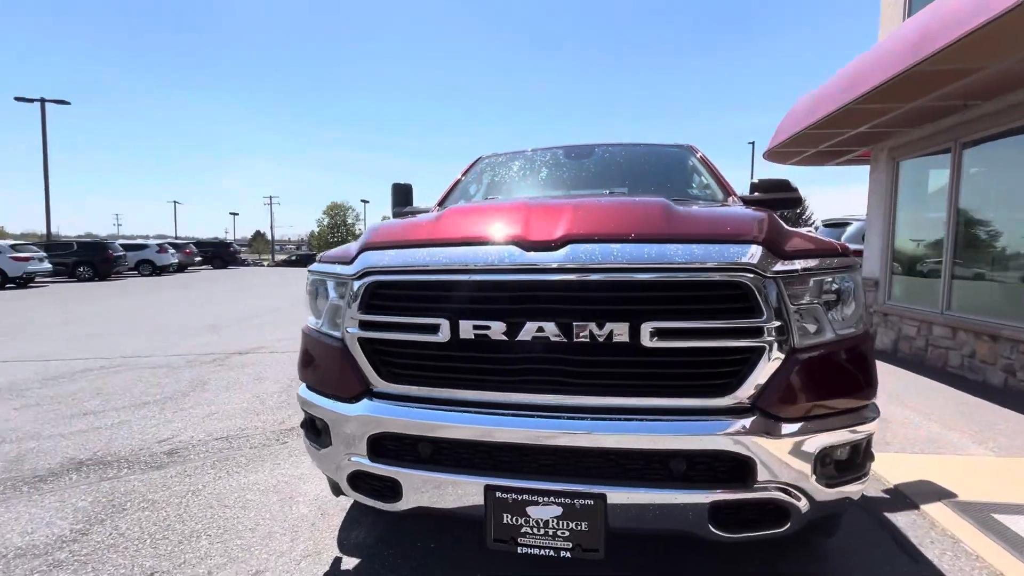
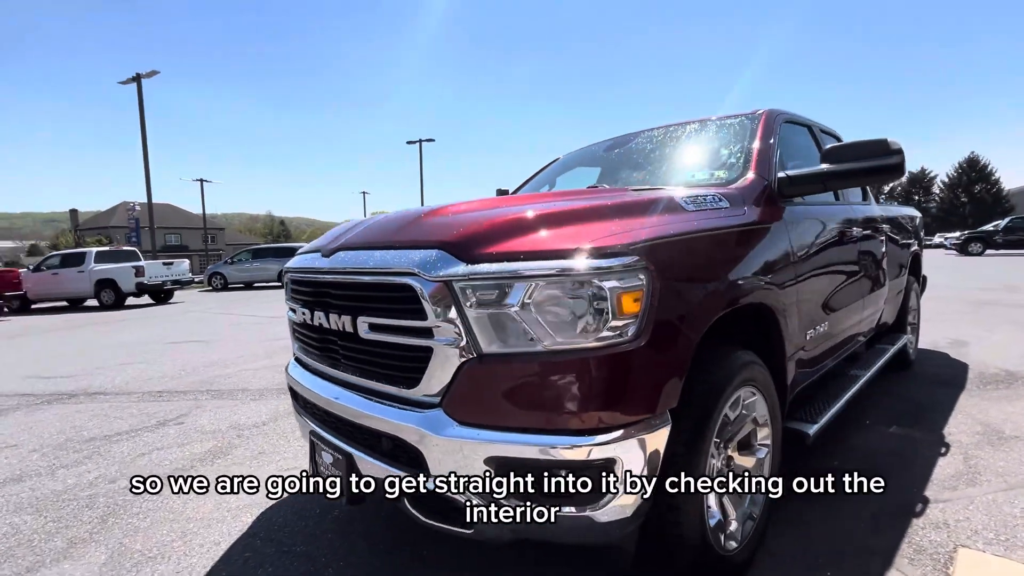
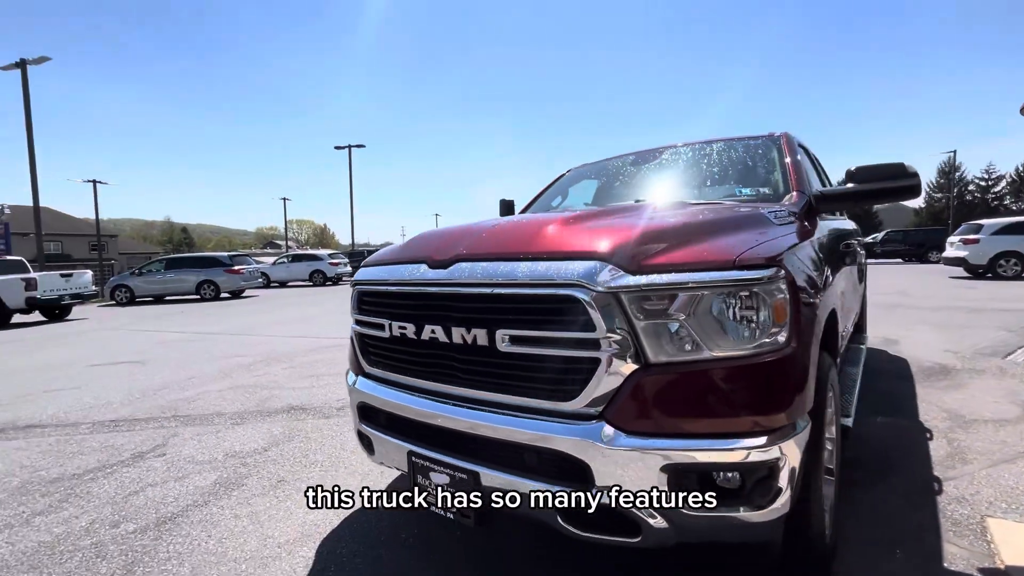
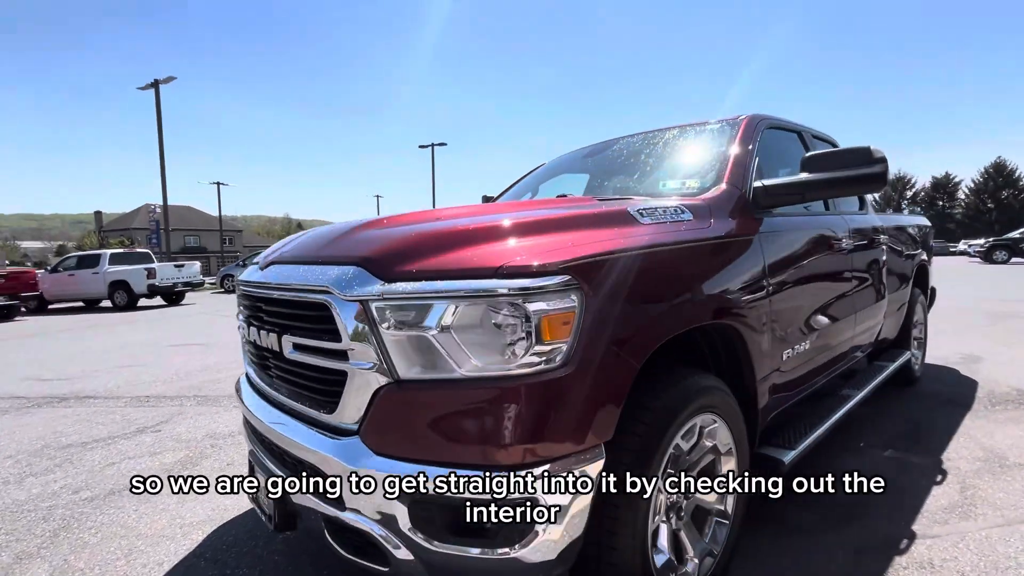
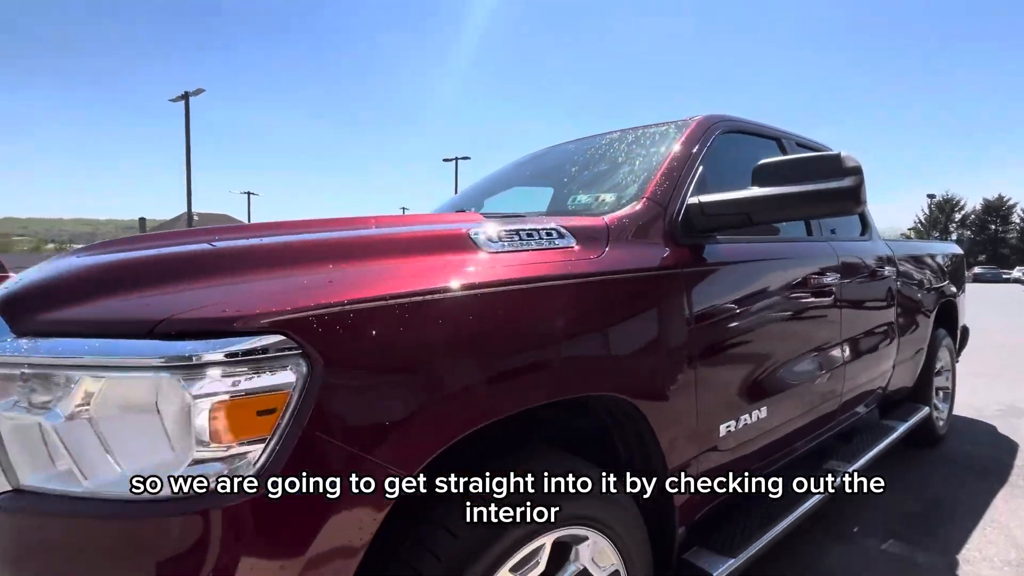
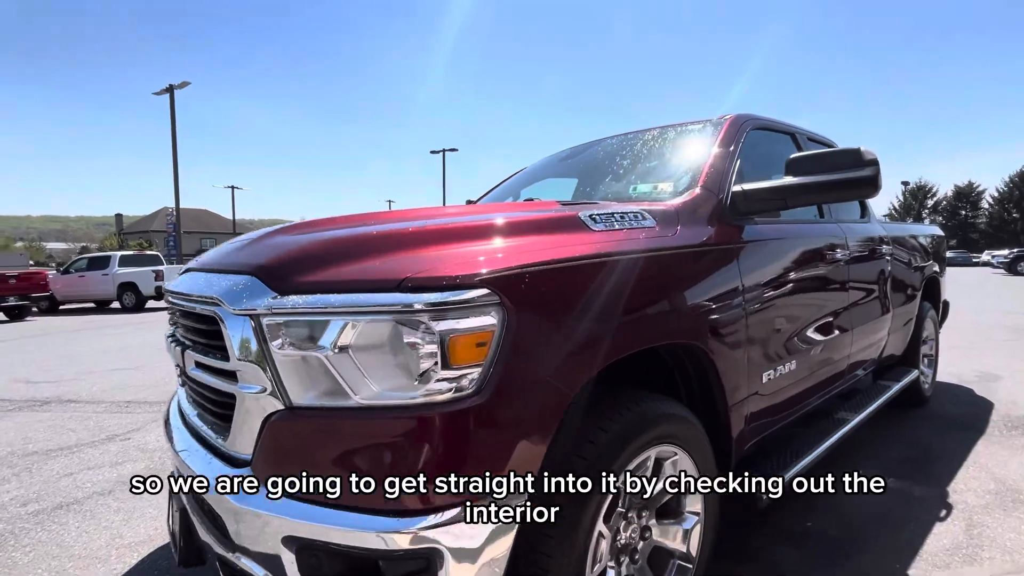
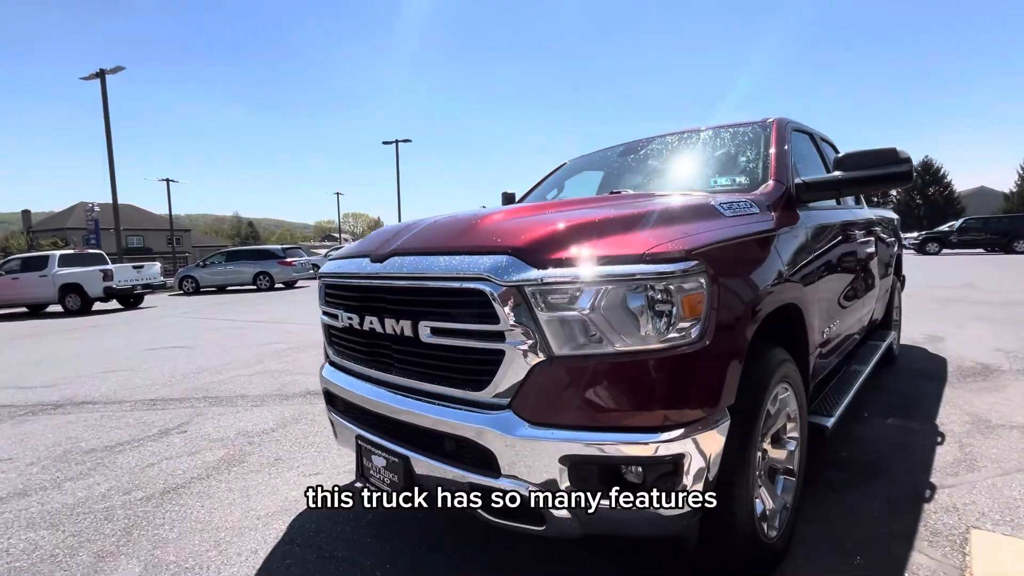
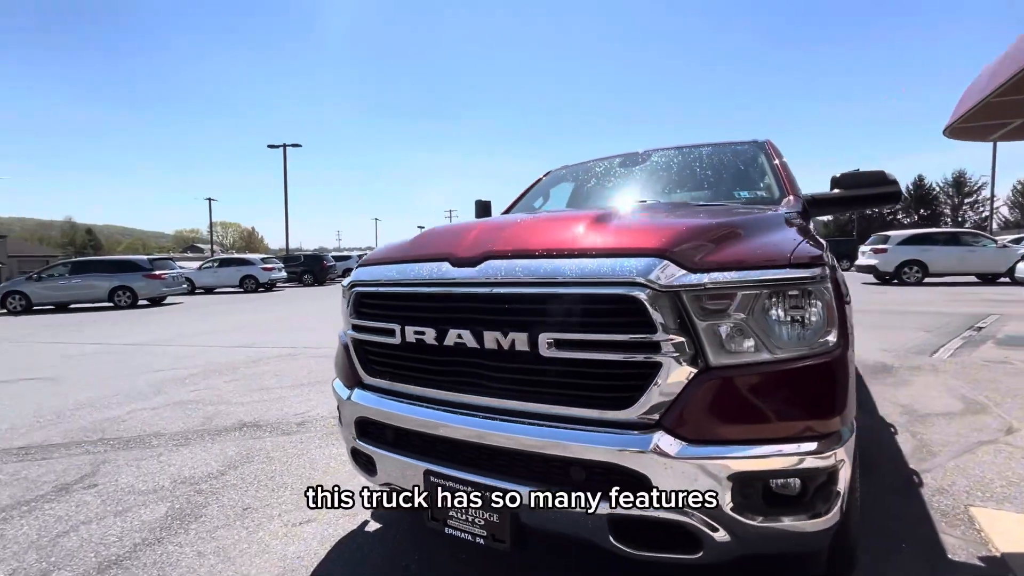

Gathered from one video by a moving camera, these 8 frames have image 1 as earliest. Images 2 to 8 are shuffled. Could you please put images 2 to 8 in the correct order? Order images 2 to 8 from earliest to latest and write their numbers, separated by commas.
8, 3, 7, 2, 4, 6, 5
